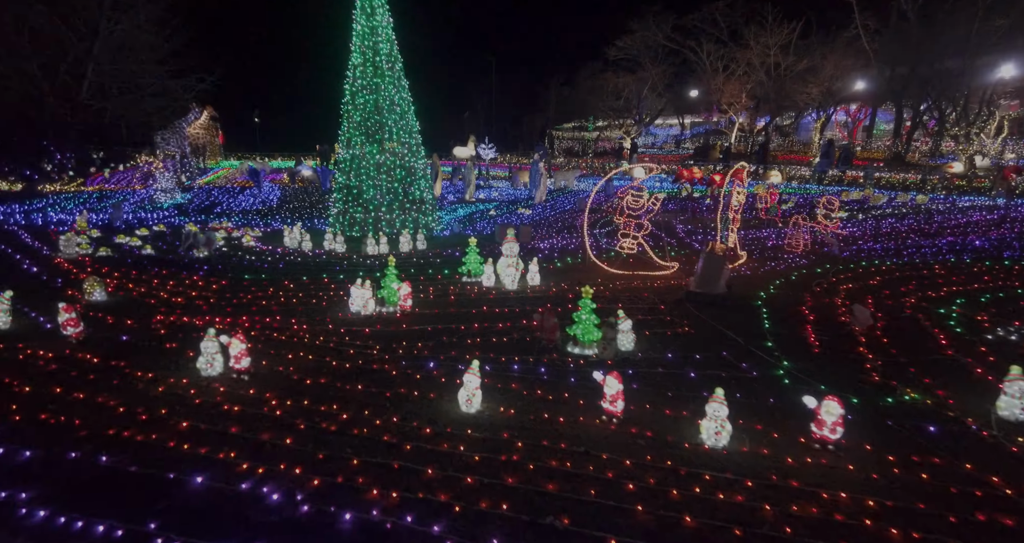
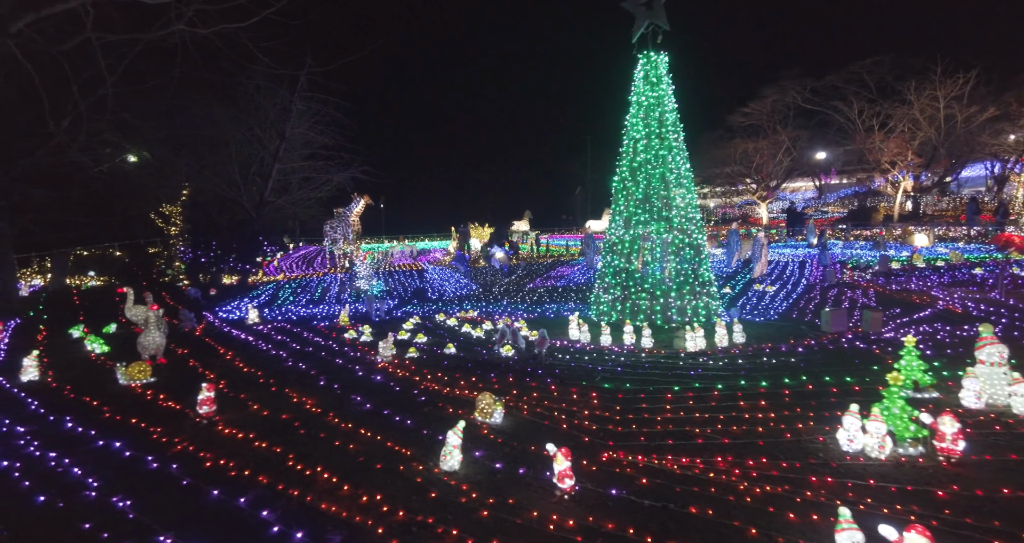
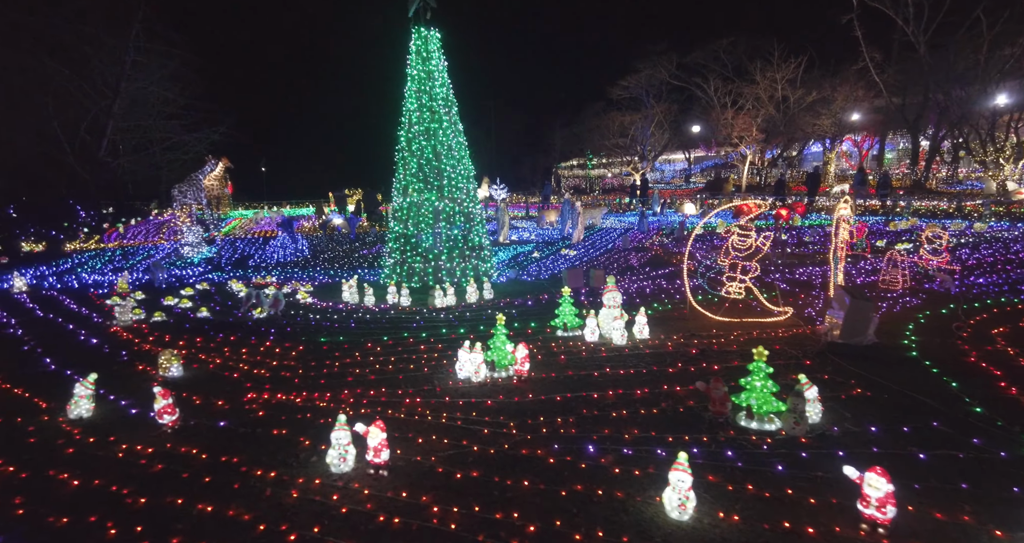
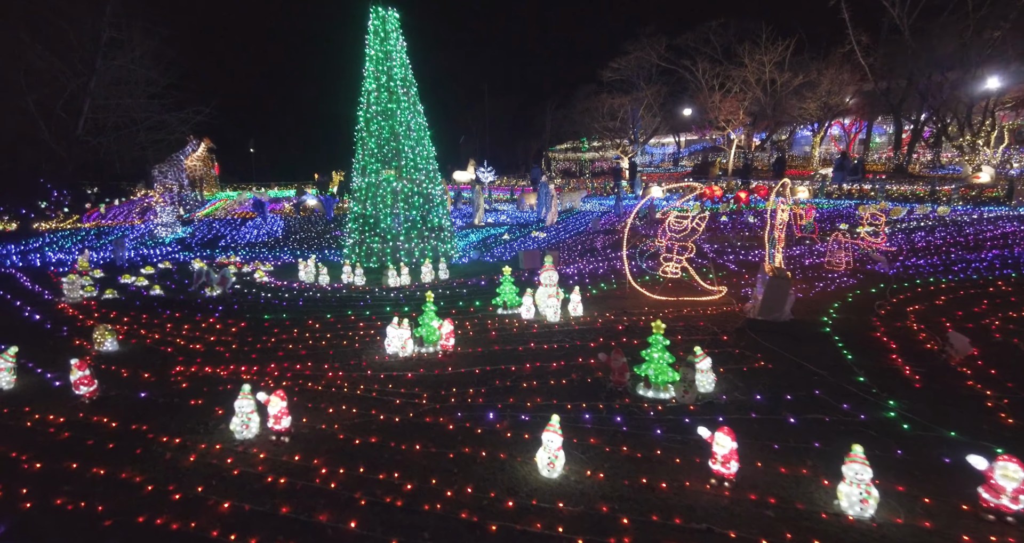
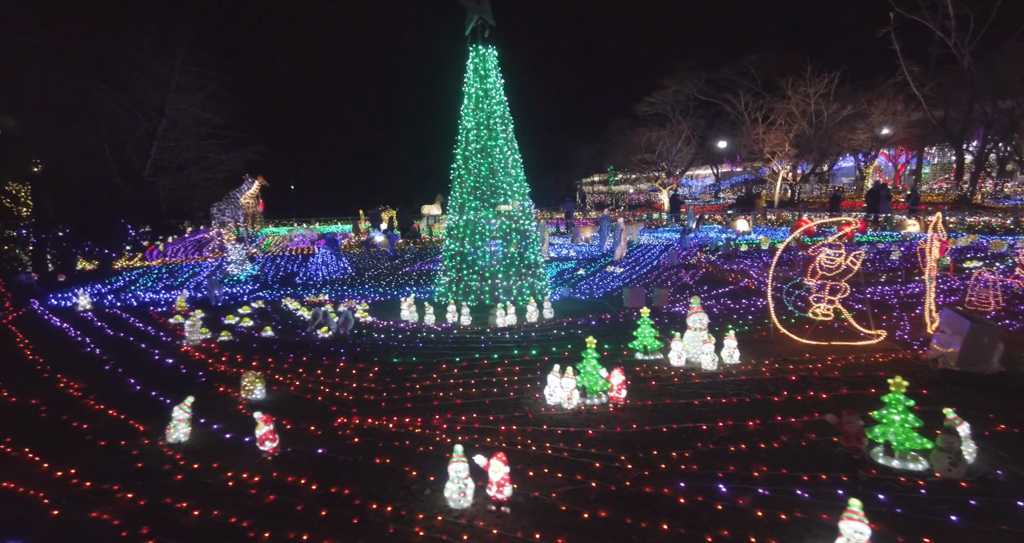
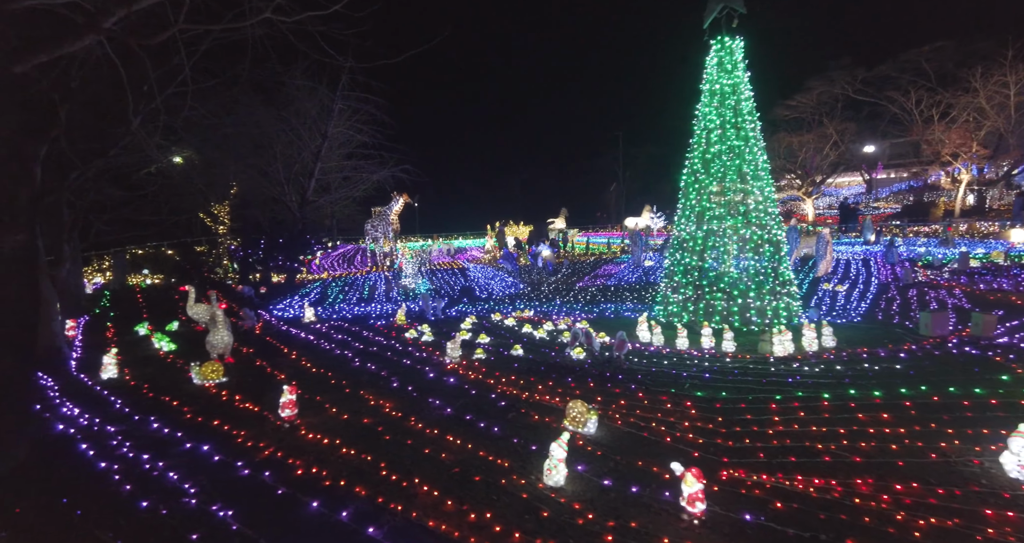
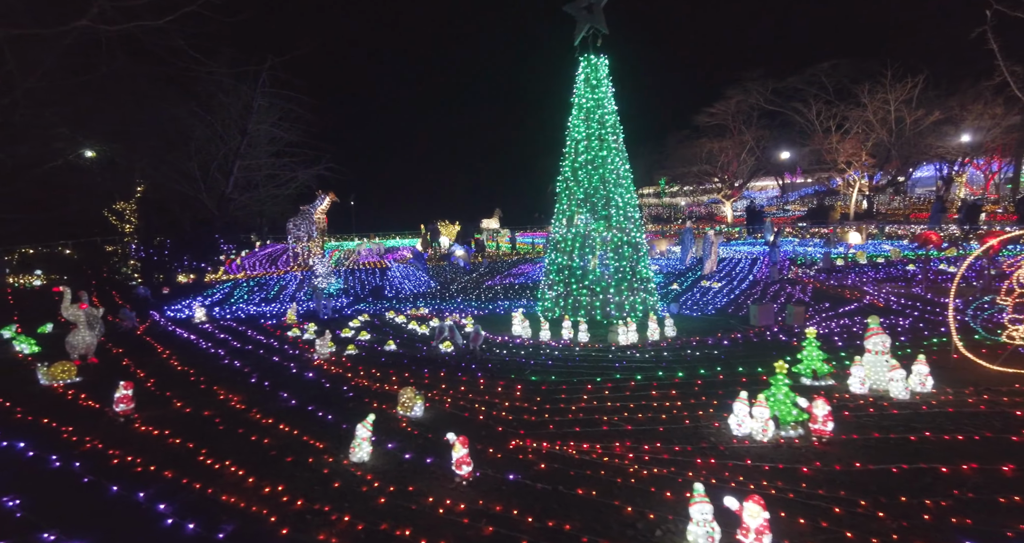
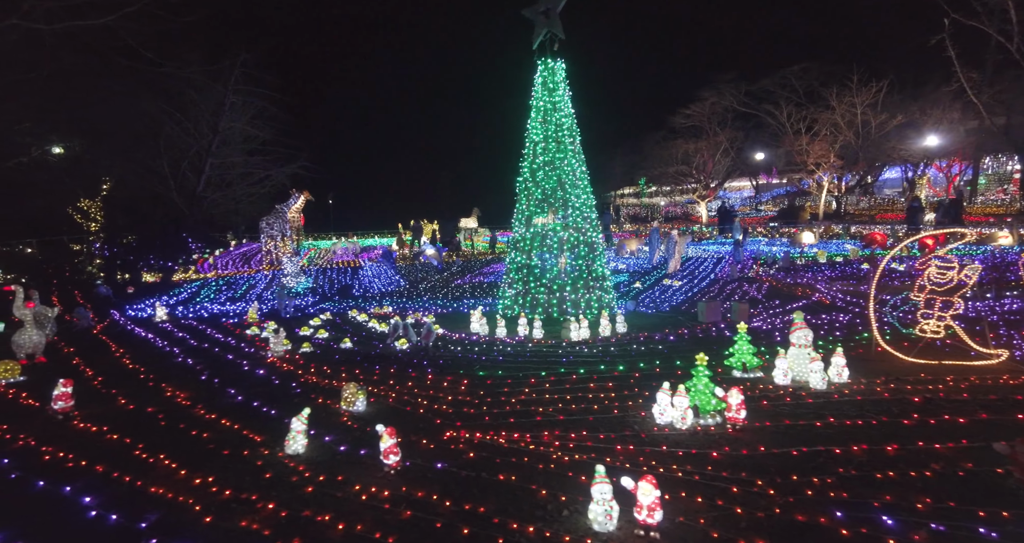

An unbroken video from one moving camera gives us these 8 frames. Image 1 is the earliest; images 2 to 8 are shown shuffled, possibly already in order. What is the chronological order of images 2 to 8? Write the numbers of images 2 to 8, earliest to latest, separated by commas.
4, 3, 5, 8, 7, 2, 6
